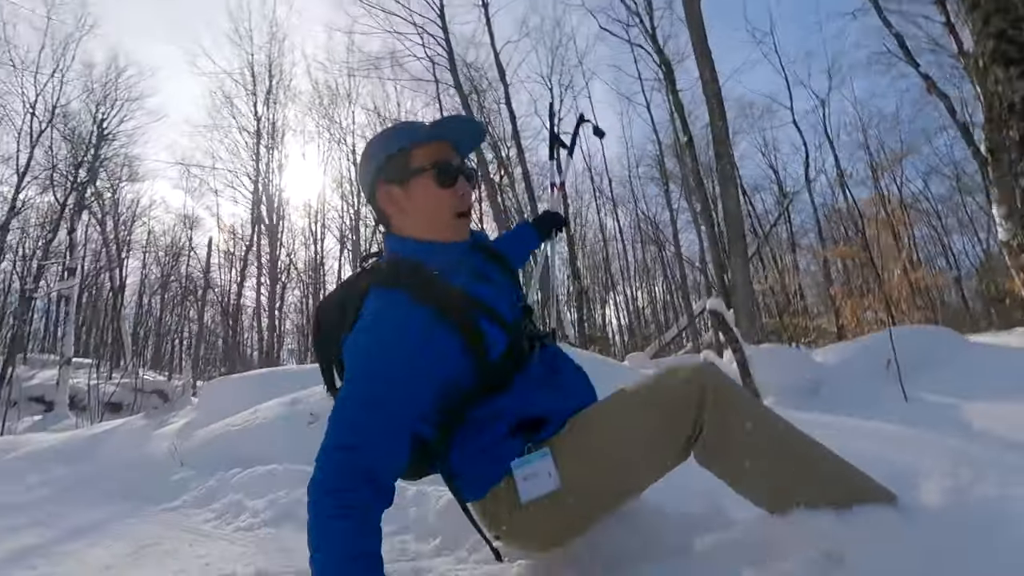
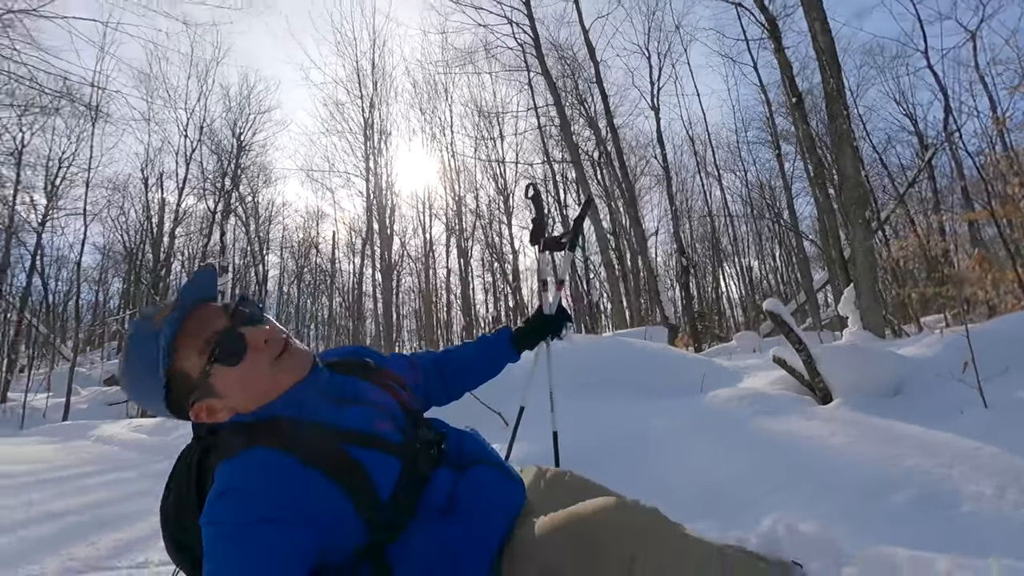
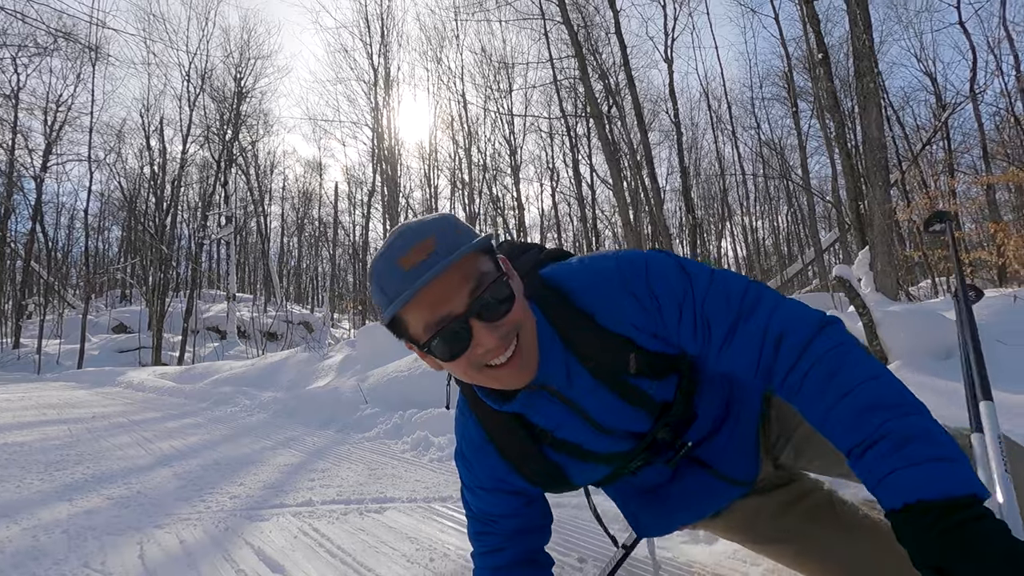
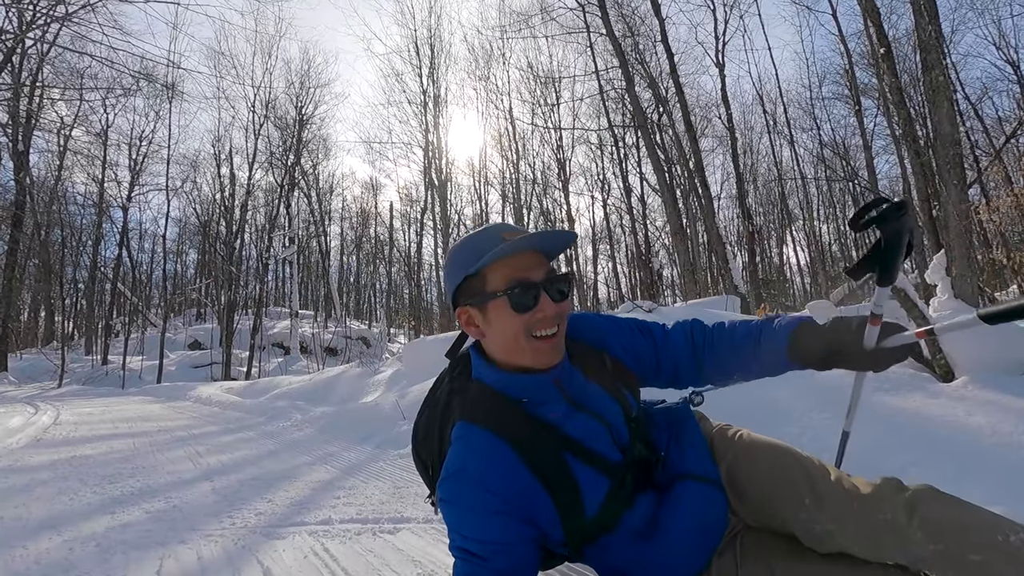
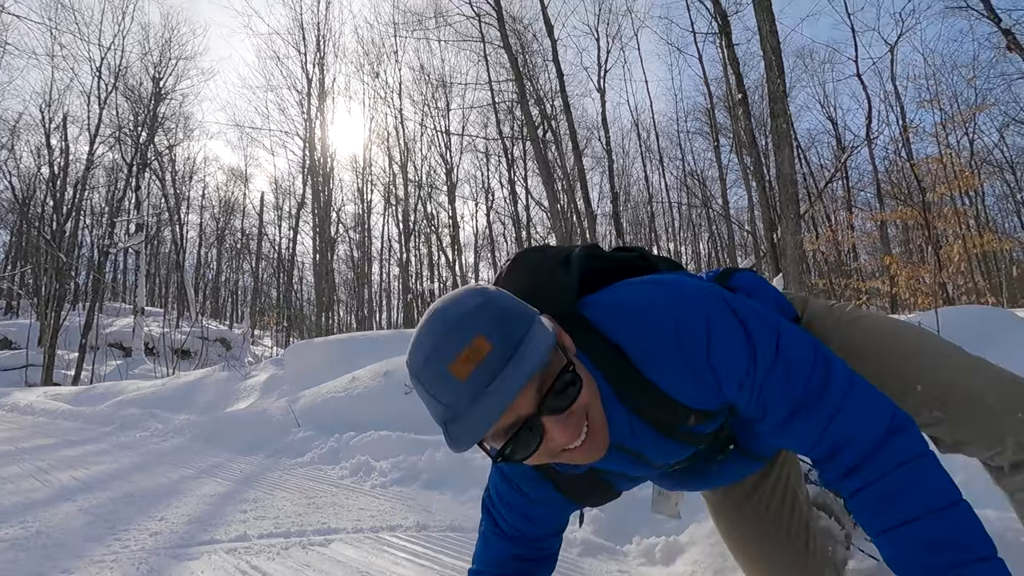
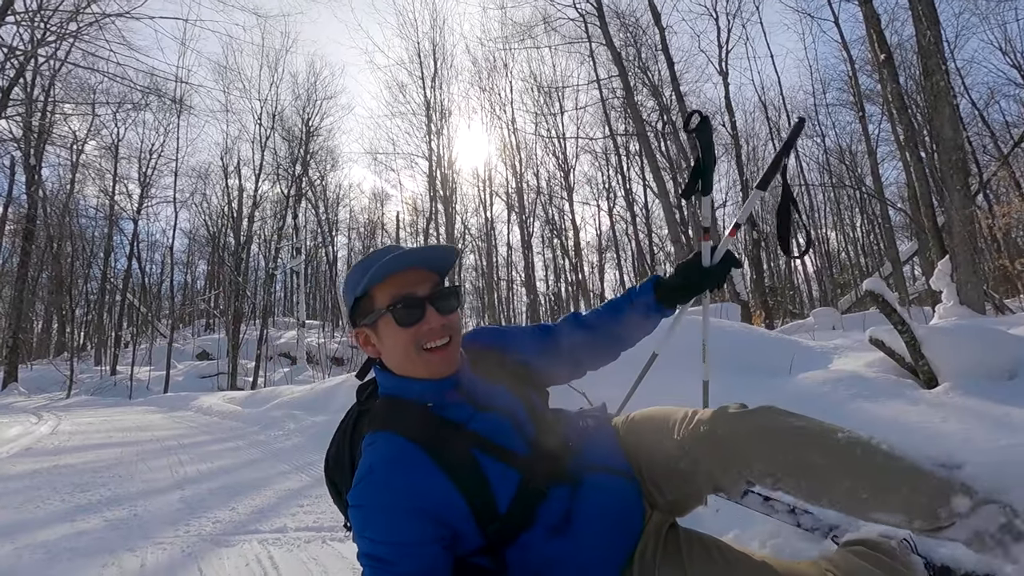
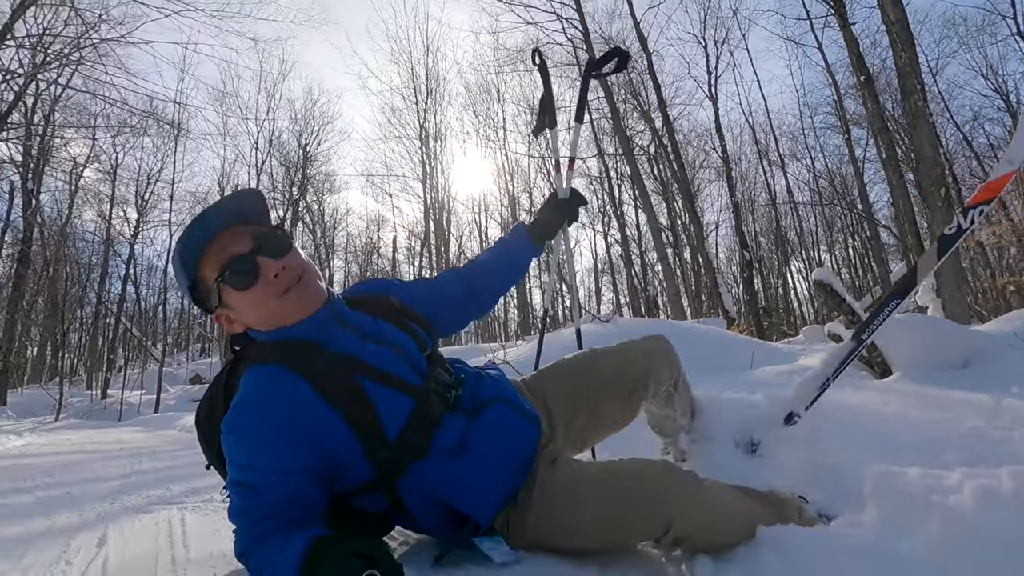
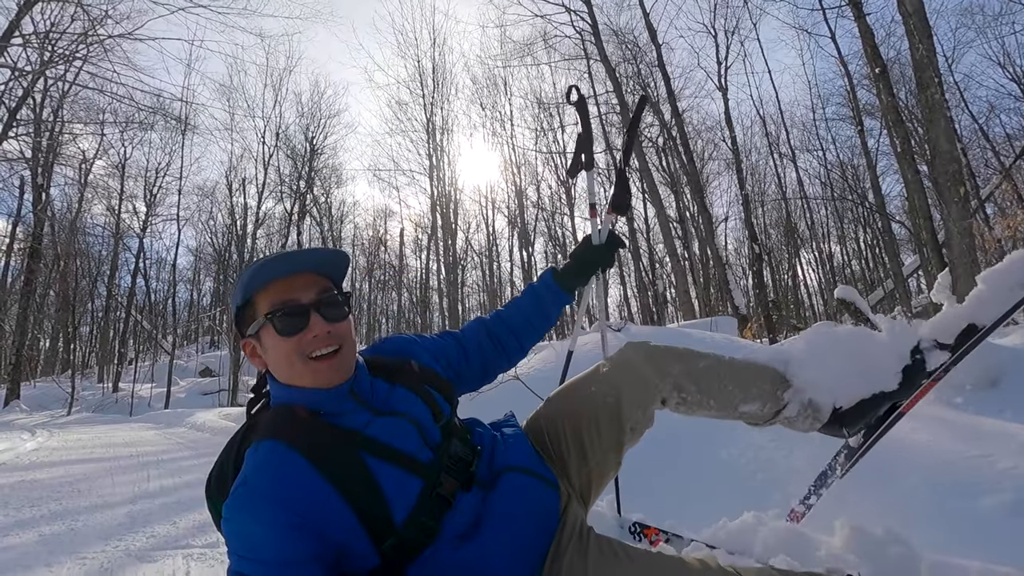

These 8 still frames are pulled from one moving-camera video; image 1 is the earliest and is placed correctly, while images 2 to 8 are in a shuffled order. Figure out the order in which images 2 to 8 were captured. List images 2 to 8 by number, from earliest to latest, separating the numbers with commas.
2, 7, 8, 6, 4, 3, 5
